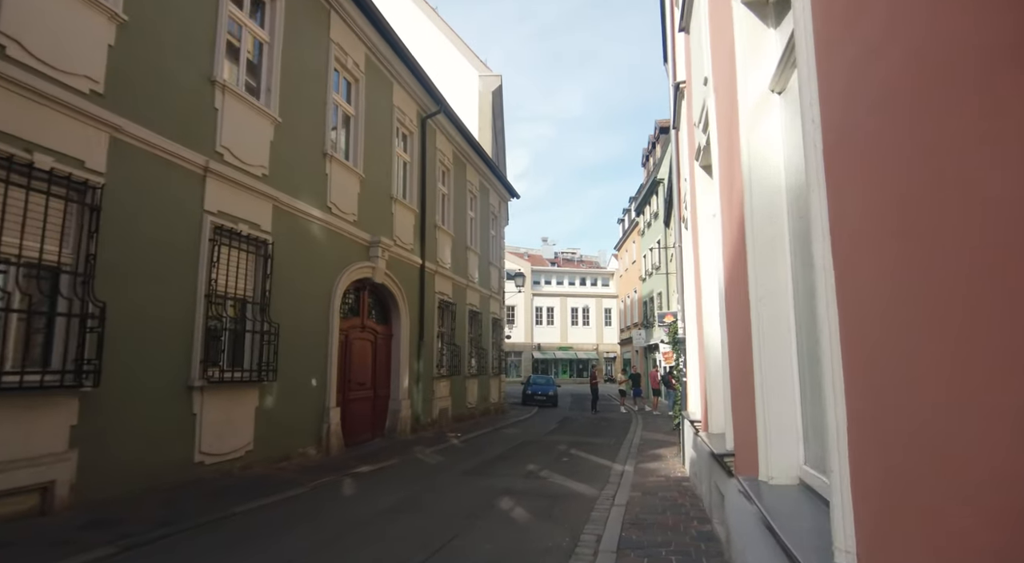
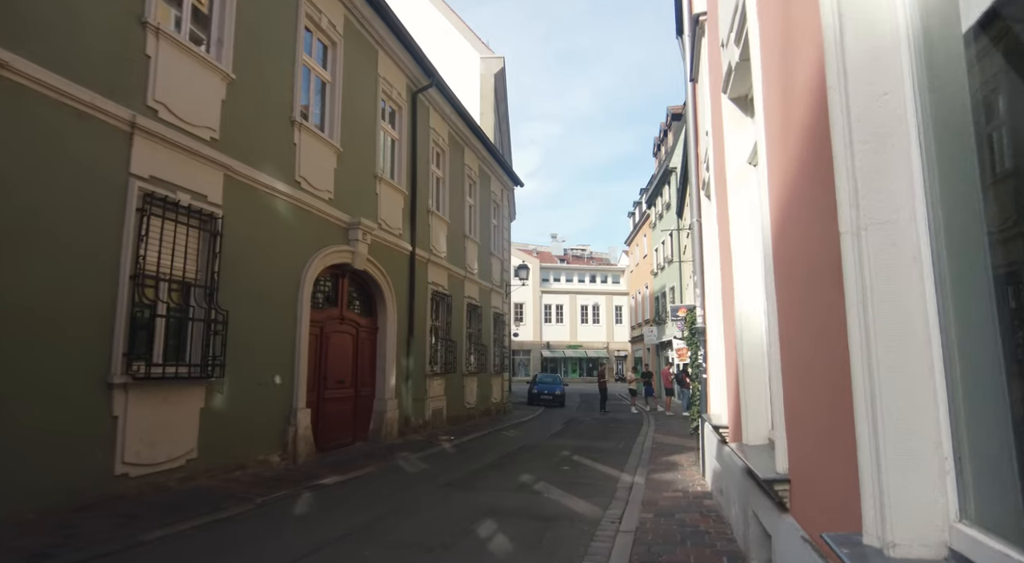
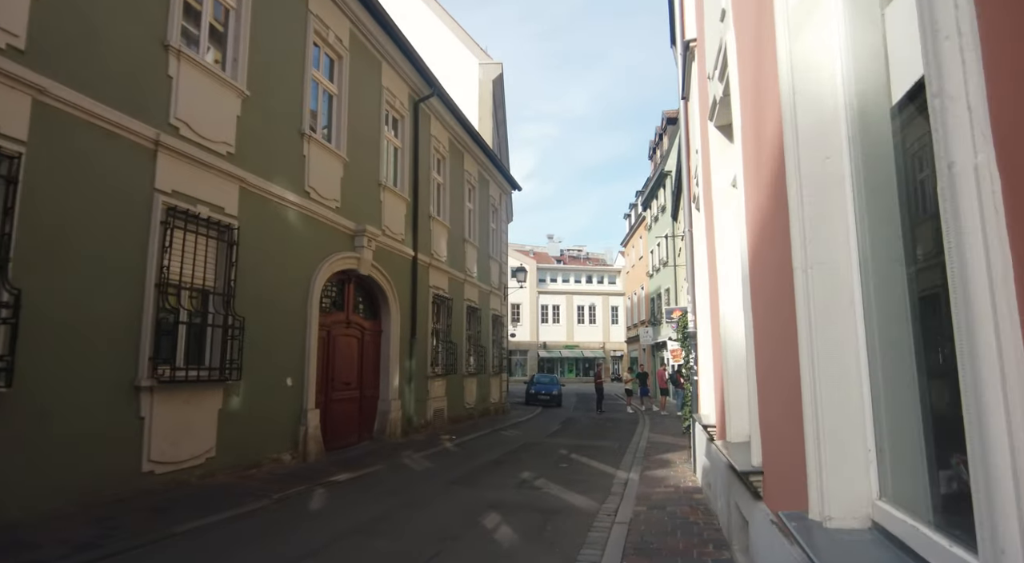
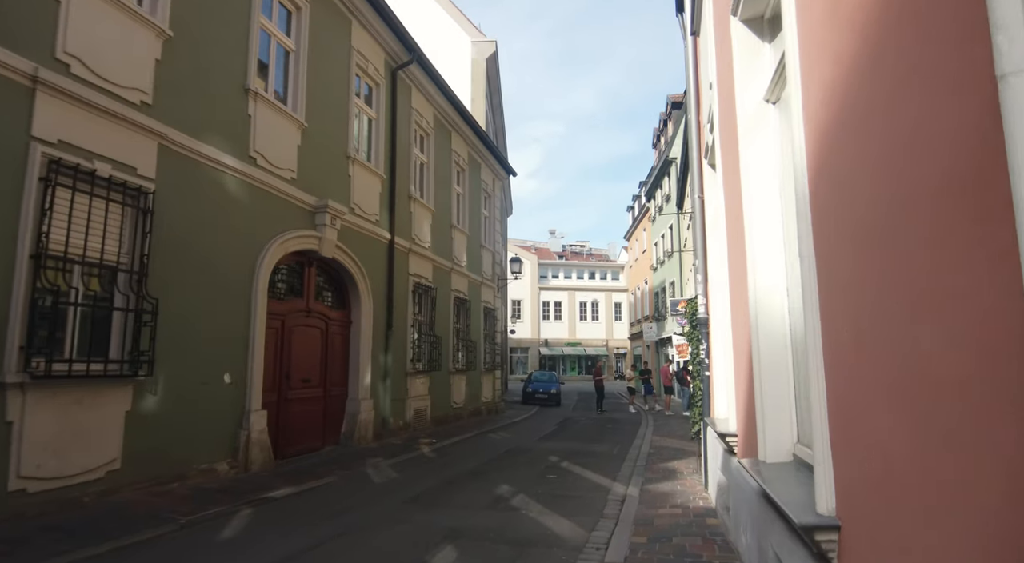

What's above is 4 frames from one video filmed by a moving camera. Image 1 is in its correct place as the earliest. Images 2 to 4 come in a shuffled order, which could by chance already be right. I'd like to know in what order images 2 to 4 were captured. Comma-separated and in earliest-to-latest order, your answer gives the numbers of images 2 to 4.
3, 2, 4
